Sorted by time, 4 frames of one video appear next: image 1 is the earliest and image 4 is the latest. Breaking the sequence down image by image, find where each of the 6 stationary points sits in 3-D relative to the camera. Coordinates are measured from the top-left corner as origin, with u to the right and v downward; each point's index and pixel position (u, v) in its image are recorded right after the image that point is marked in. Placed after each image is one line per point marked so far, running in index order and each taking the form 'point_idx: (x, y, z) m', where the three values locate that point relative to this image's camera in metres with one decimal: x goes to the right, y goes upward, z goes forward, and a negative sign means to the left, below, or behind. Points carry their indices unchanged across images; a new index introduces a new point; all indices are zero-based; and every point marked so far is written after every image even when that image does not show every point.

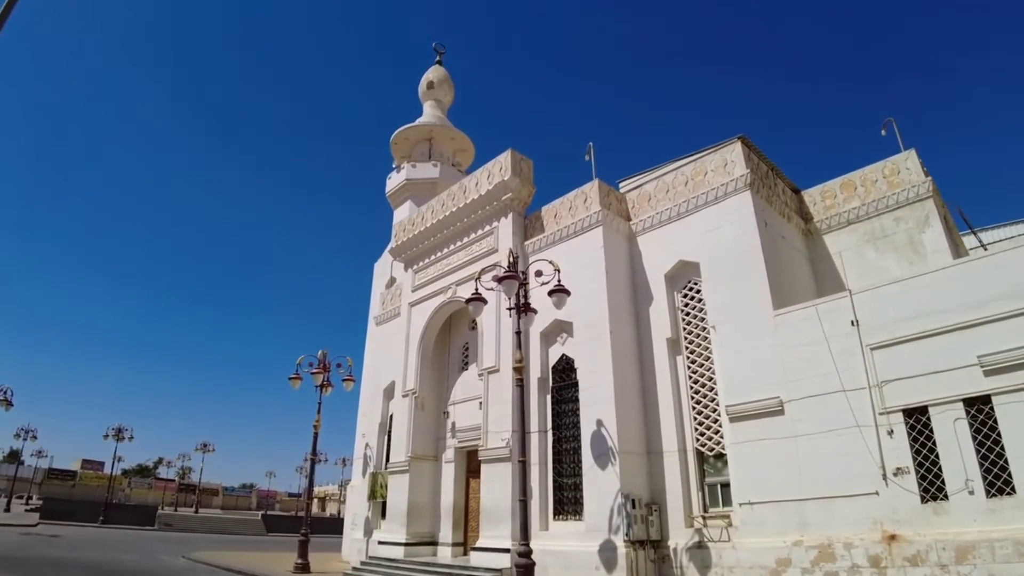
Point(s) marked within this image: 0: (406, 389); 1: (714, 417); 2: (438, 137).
0: (-2.4, -2.2, +13.1) m
1: (+3.2, -2.0, +9.2) m
2: (-2.4, +5.0, +19.5) m
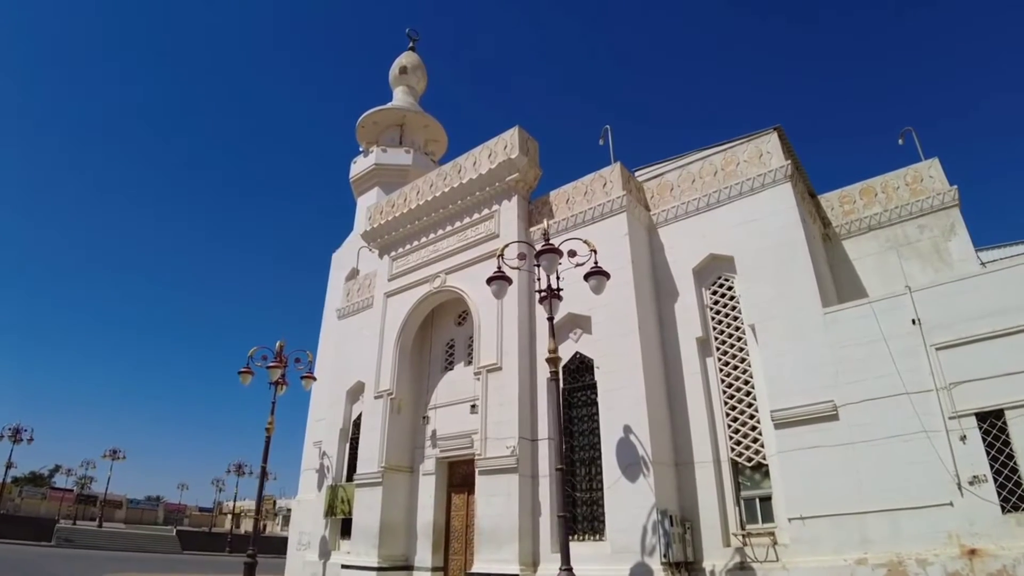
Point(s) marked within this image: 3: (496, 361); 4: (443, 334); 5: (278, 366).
0: (-2.6, -2.0, +11.5) m
1: (+3.4, -1.9, +8.4) m
2: (-3.1, +5.0, +18.1) m
3: (-0.3, -1.2, +9.8) m
4: (-1.4, -0.9, +11.7) m
5: (-4.6, -1.5, +11.7) m
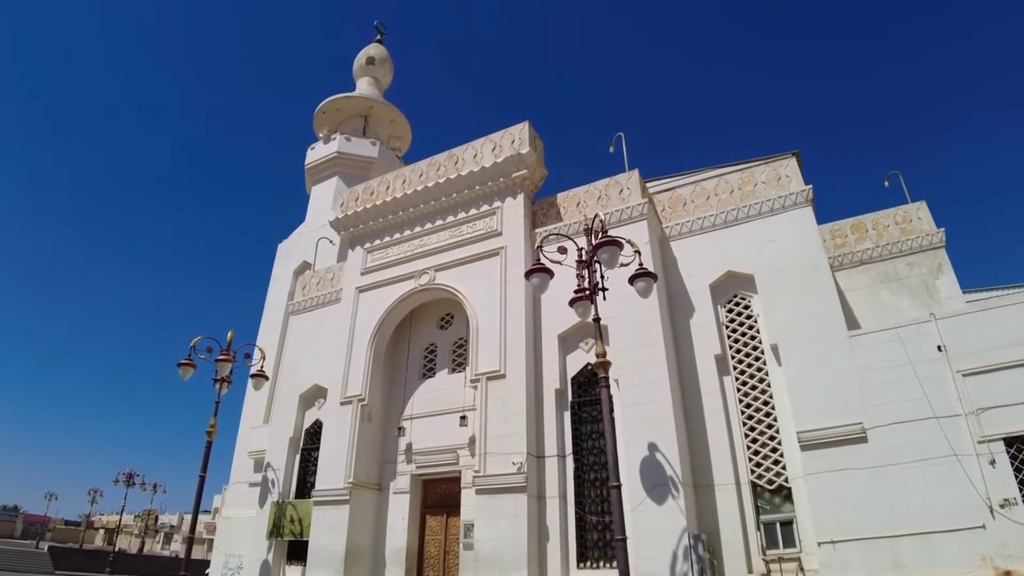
0: (-2.9, -1.8, +10.1) m
1: (+3.6, -2.2, +8.1) m
2: (-3.9, +4.9, +16.9) m
3: (-0.2, -1.2, +8.9) m
4: (-1.6, -0.9, +10.7) m
5: (-4.8, -1.2, +10.0) m
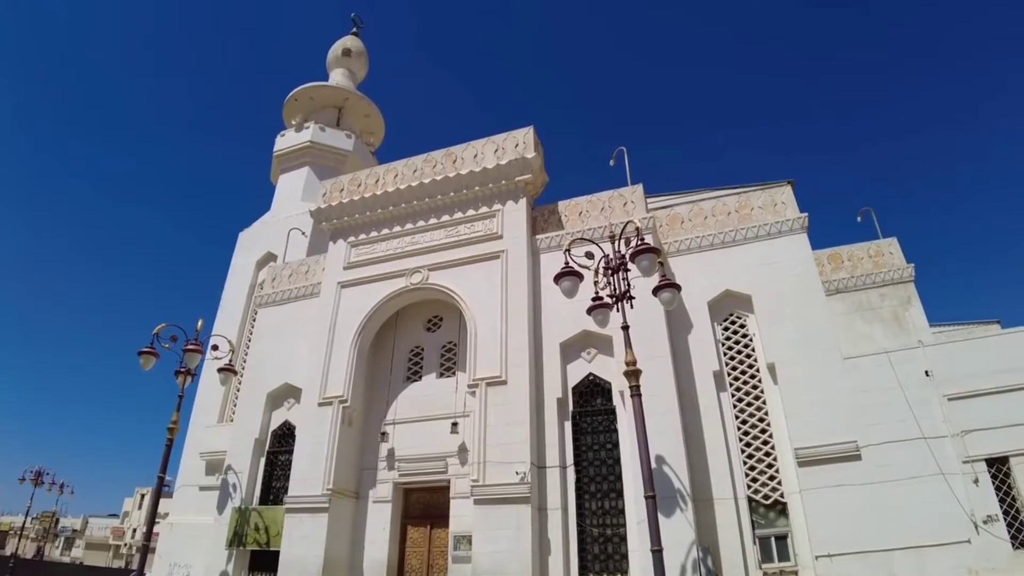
0: (-3.0, -1.7, +9.5) m
1: (+3.6, -2.5, +8.3) m
2: (-4.5, +4.9, +16.3) m
3: (-0.2, -1.2, +8.6) m
4: (-1.8, -0.9, +10.2) m
5: (-4.9, -1.0, +9.2) m
